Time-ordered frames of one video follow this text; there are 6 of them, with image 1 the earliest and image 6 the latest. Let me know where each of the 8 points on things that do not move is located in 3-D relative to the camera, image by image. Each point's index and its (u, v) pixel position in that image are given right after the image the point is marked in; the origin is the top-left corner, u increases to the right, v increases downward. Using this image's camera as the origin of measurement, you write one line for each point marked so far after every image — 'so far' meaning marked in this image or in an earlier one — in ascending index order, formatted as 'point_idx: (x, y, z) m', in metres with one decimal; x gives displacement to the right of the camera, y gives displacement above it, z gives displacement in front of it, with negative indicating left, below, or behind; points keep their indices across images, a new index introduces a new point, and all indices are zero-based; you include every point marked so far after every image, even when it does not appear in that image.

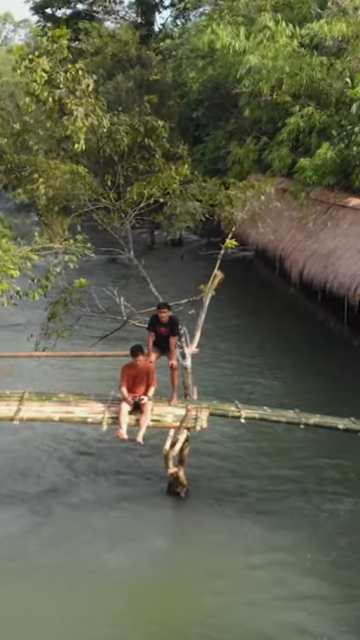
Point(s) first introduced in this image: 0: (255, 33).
0: (+1.4, +5.3, +13.9) m
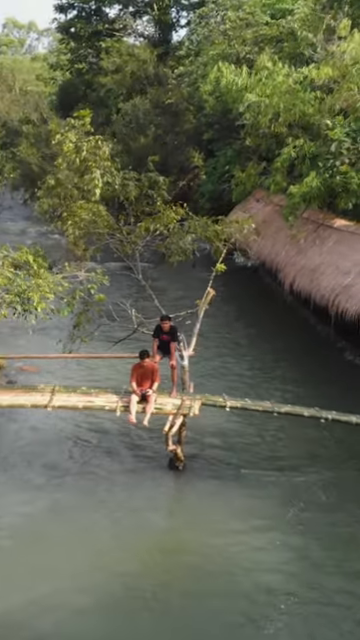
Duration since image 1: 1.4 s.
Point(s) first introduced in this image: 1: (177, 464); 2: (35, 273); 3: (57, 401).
0: (+1.6, +5.2, +15.7) m
1: (0.0, -1.9, +9.6) m
2: (-1.7, +0.6, +8.9) m
3: (-1.5, -0.9, +8.8) m
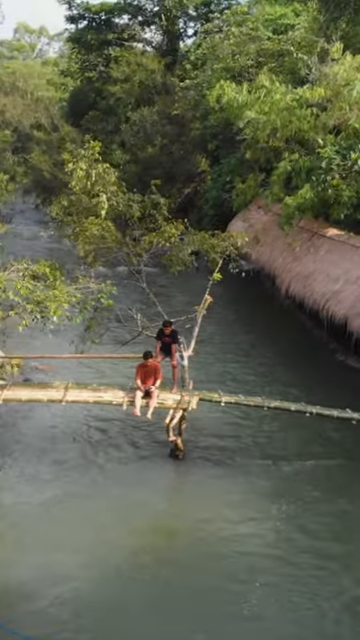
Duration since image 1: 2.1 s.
0: (+1.7, +5.2, +16.7) m
1: (0.0, -1.9, +10.7) m
2: (-1.7, +0.5, +10.0) m
3: (-1.5, -1.0, +9.9) m
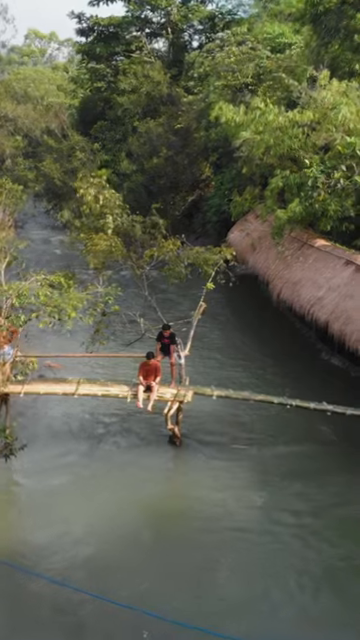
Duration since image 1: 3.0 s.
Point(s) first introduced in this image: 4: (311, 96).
0: (+1.7, +5.1, +18.2) m
1: (-0.1, -2.0, +12.2) m
2: (-1.8, +0.5, +11.5) m
3: (-1.5, -1.1, +11.4) m
4: (+3.0, +5.1, +17.1) m
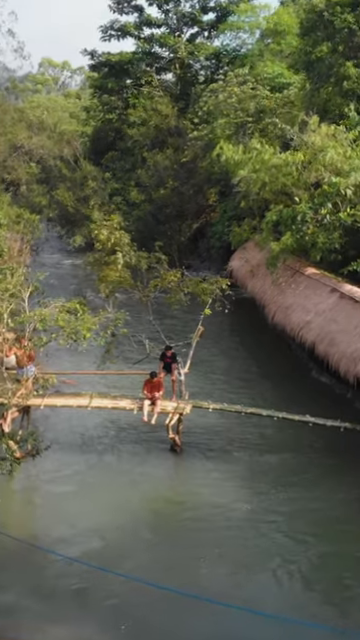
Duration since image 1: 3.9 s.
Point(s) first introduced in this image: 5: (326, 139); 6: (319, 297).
0: (+1.8, +4.5, +20.0) m
1: (-0.1, -2.4, +13.8) m
2: (-1.8, +0.1, +13.2) m
3: (-1.5, -1.4, +13.0) m
4: (+3.1, +4.6, +18.9) m
5: (+3.6, +4.4, +18.3) m
6: (+3.1, +0.5, +16.8) m
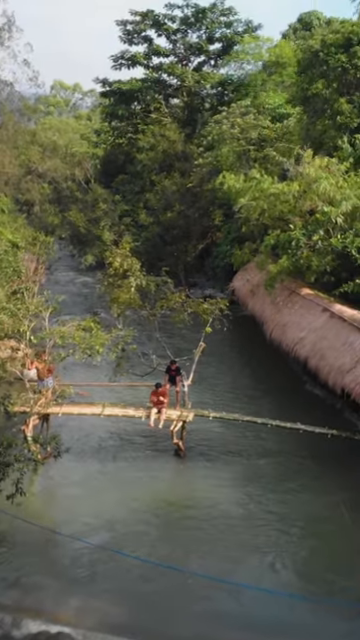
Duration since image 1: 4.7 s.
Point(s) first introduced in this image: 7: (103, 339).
0: (+2.0, +4.1, +21.6) m
1: (0.0, -2.7, +15.3) m
2: (-1.7, -0.3, +14.7) m
3: (-1.4, -1.8, +14.6) m
4: (+3.3, +4.1, +20.4) m
5: (+3.7, +4.0, +19.9) m
6: (+3.2, +0.1, +18.4) m
7: (-1.5, -0.4, +14.3) m
